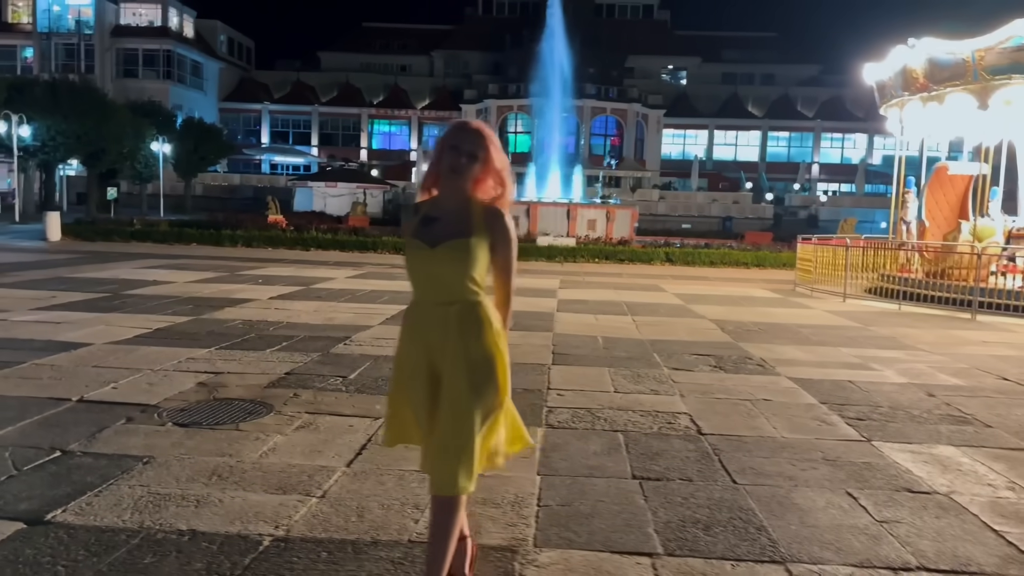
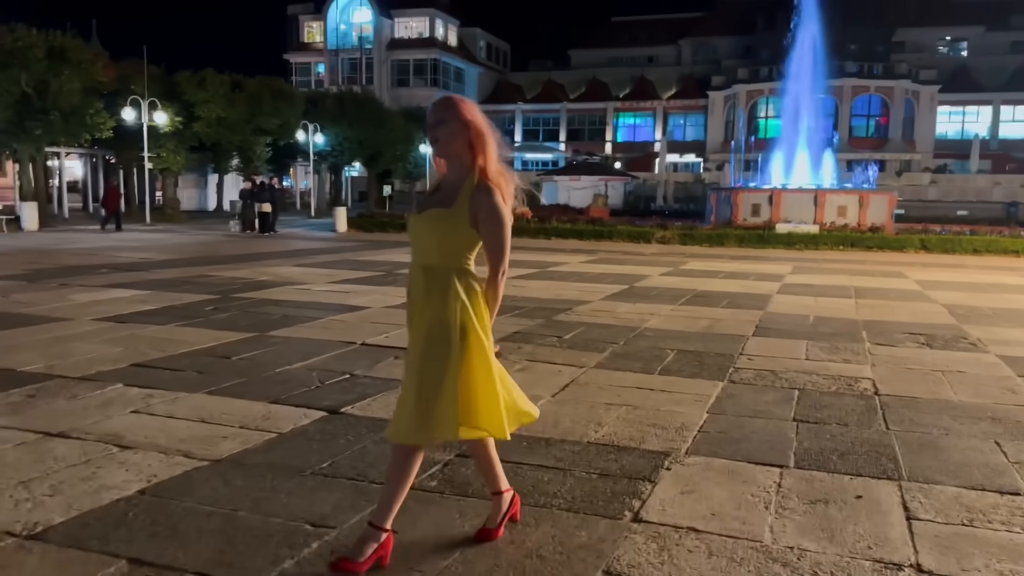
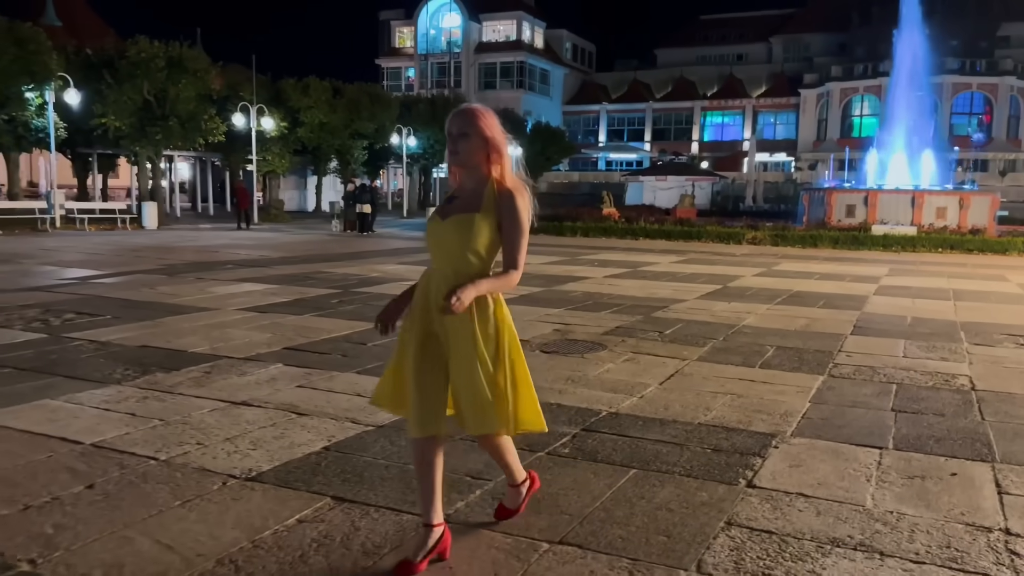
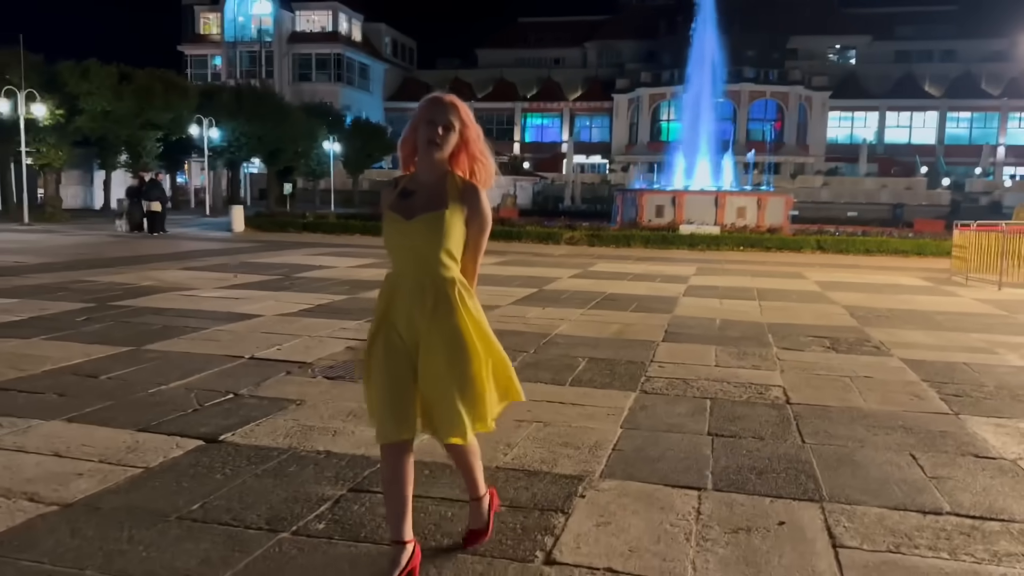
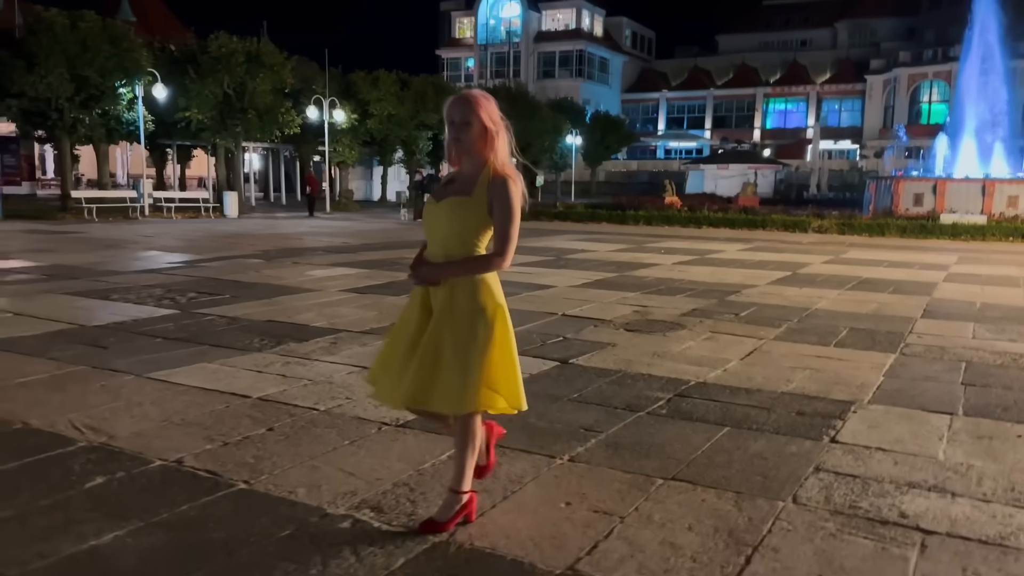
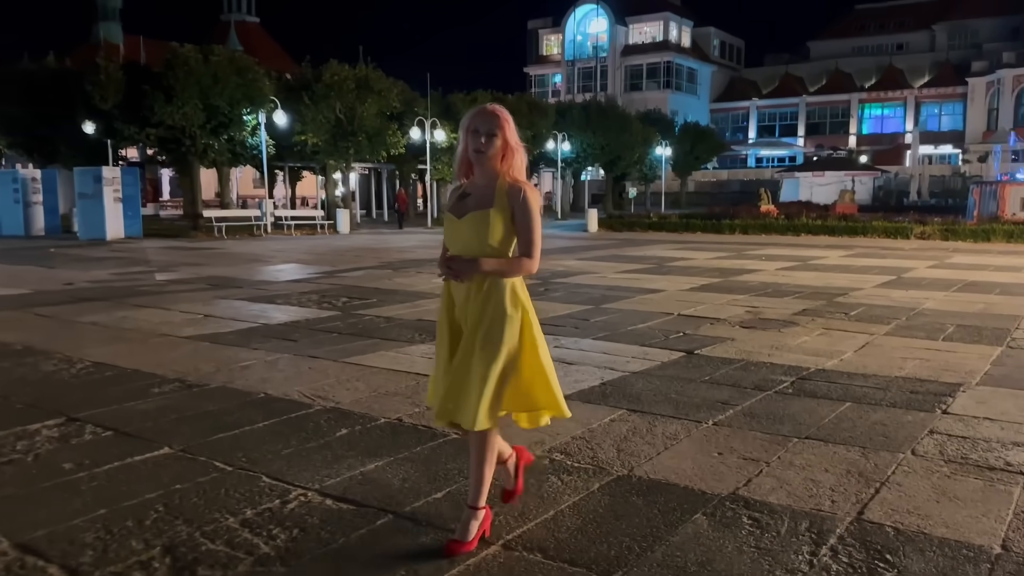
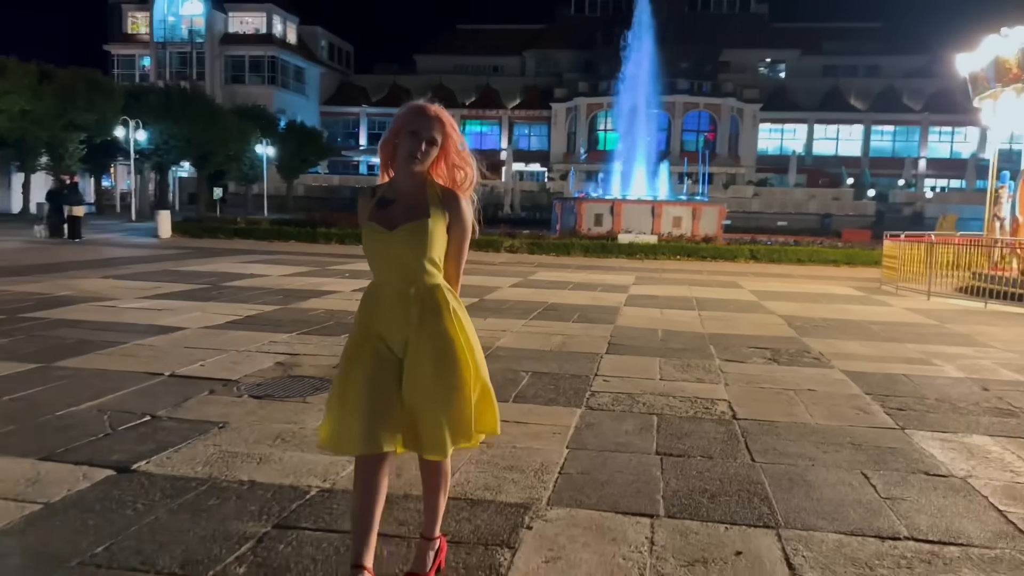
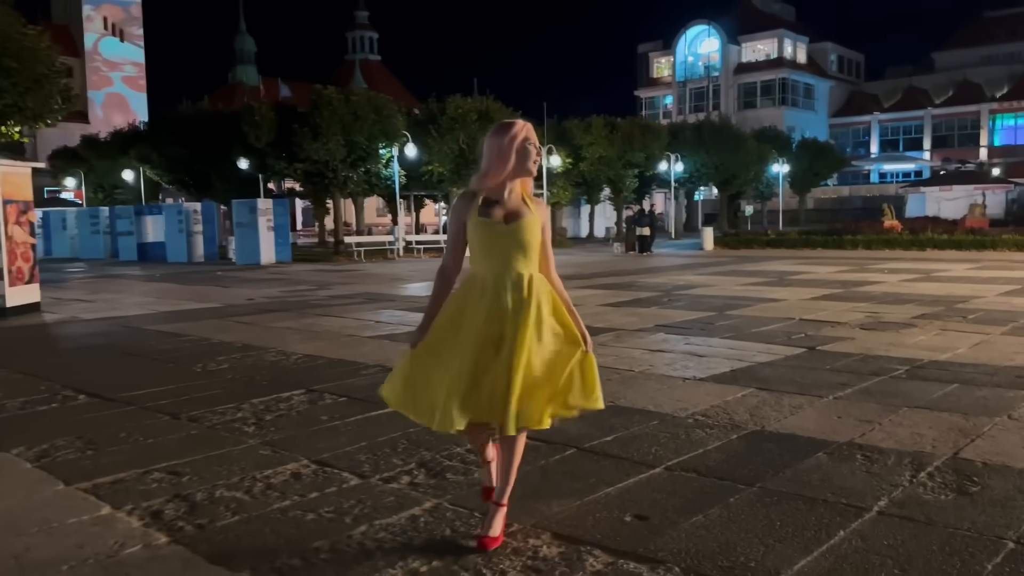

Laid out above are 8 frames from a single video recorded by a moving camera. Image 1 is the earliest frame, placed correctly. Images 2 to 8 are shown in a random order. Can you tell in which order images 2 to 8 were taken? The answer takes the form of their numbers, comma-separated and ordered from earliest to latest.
7, 4, 2, 3, 5, 6, 8
